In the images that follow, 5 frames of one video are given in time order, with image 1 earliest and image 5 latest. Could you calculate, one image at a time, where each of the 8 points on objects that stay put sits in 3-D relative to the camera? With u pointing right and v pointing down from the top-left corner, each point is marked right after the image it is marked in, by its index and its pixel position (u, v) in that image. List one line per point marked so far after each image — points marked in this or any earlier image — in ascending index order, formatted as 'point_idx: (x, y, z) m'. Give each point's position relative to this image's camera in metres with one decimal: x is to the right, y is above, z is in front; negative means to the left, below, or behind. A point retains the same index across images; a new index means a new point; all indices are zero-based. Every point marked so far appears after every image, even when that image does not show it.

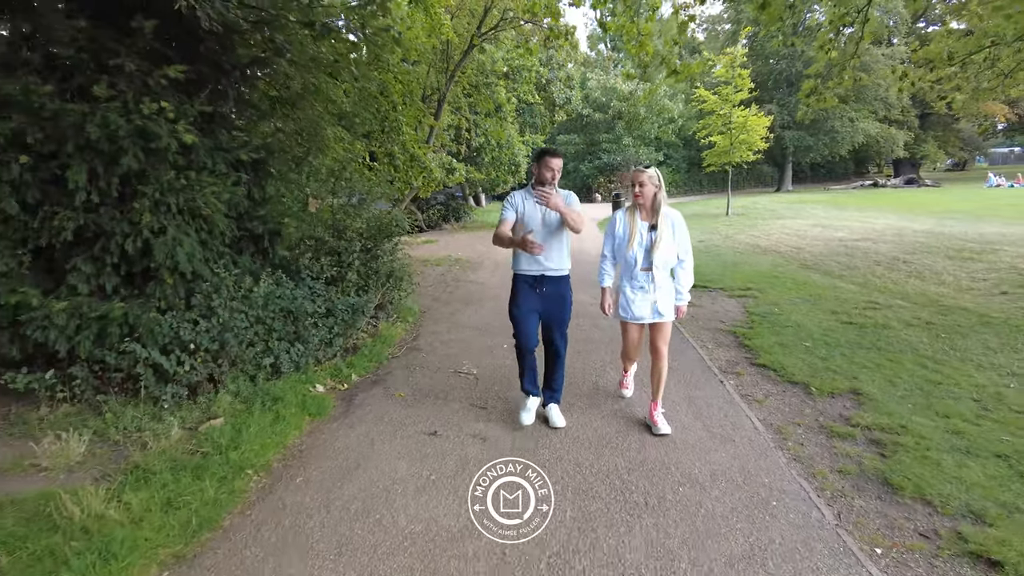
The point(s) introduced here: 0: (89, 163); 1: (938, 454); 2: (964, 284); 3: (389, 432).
0: (-2.8, +0.8, +4.4) m
1: (+2.2, -0.8, +3.5) m
2: (+5.5, +0.1, +8.3) m
3: (-0.7, -0.9, +4.1) m
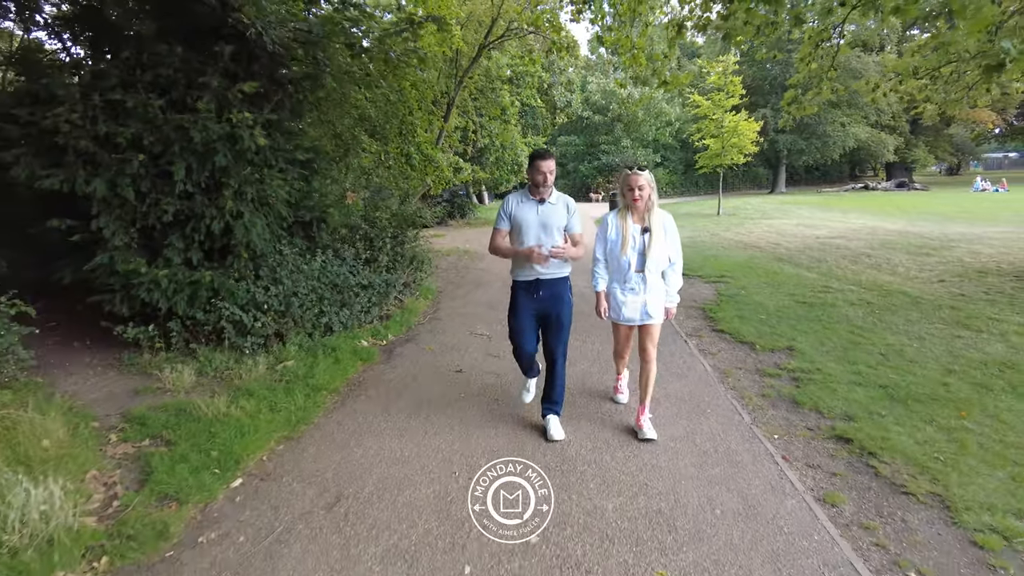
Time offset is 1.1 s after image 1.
0: (-2.7, +1.1, +5.6) m
1: (+2.2, -0.7, +4.6) m
2: (+5.6, +0.2, +9.4) m
3: (-0.7, -0.6, +5.3) m
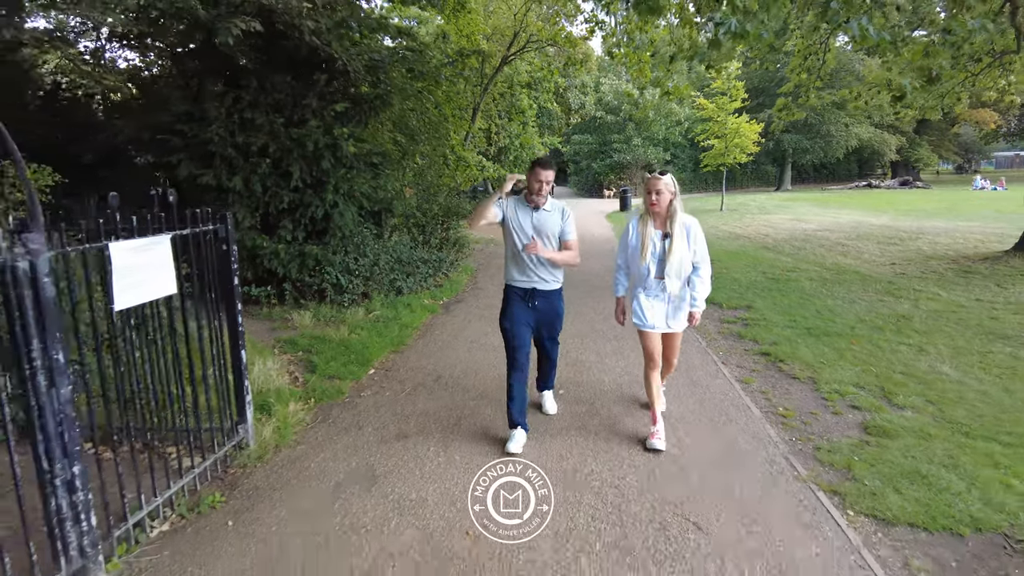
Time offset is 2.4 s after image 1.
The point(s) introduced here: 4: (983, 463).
0: (-2.4, +1.4, +7.5) m
1: (+2.5, -0.4, +6.5) m
2: (+6.0, +0.5, +11.2) m
3: (-0.4, -0.3, +7.2) m
4: (+2.4, -0.9, +3.4) m
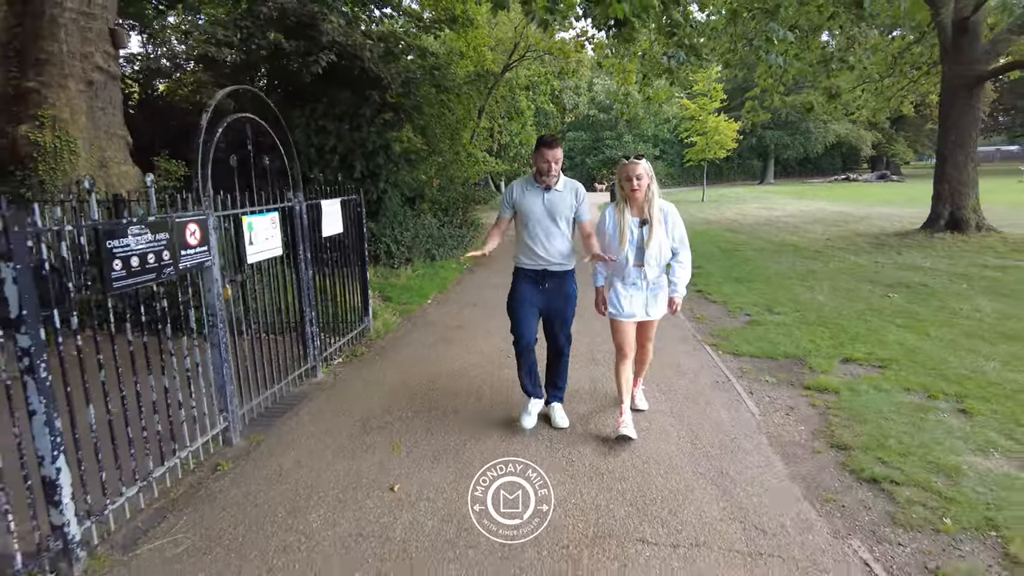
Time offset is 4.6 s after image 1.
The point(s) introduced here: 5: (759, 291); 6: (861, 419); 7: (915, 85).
0: (-2.2, +1.9, +9.9) m
1: (+2.7, +0.1, +8.9) m
2: (+6.1, +1.1, +13.6) m
3: (-0.2, +0.2, +9.5) m
4: (+2.5, -0.4, +5.8) m
5: (+2.8, 0.0, +7.7) m
6: (+2.0, -0.7, +3.7) m
7: (+10.6, +5.4, +17.8) m
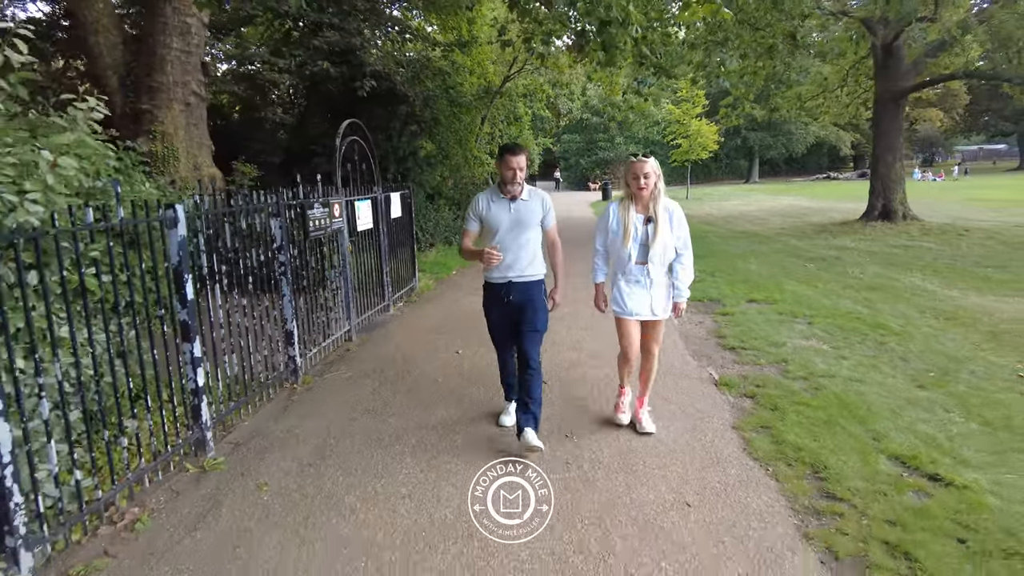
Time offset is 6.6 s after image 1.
0: (-2.2, +2.2, +12.1) m
1: (+2.7, +0.5, +11.2) m
2: (+6.1, +1.5, +15.9) m
3: (-0.2, +0.6, +11.8) m
4: (+2.6, 0.0, +8.0) m
5: (+2.9, +0.4, +10.0) m
6: (+2.0, -0.3, +6.0) m
7: (+10.6, +5.8, +20.1) m
